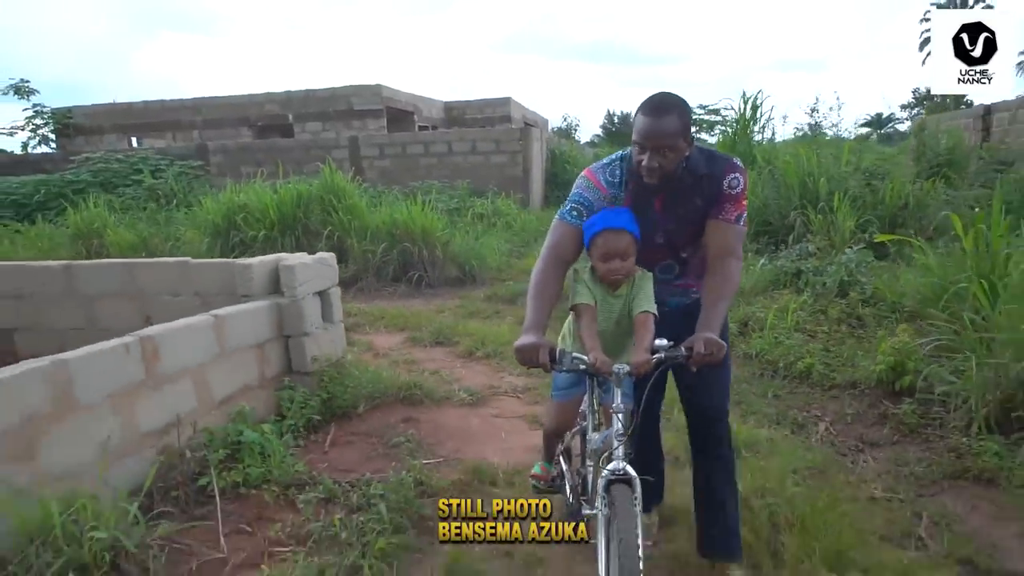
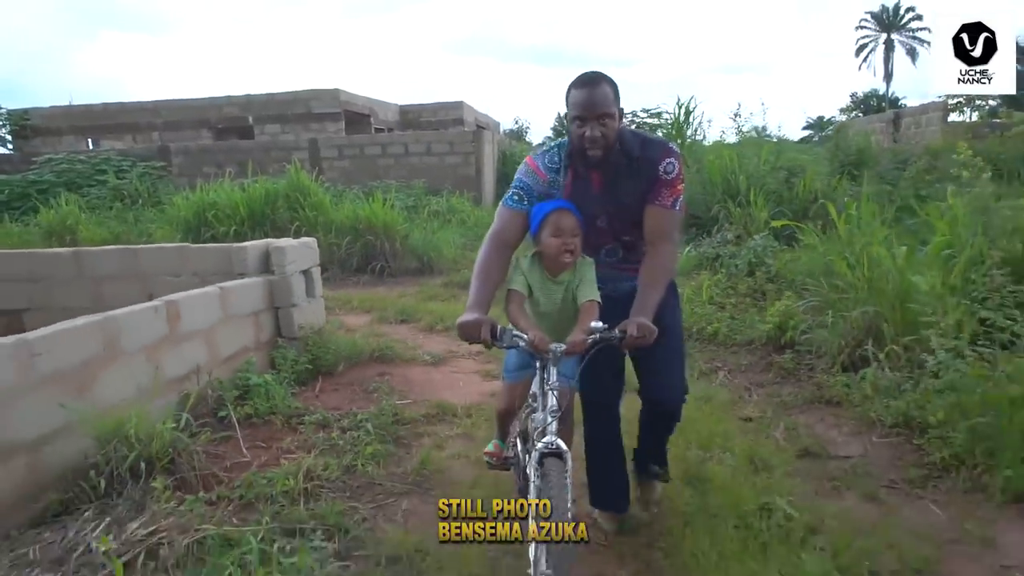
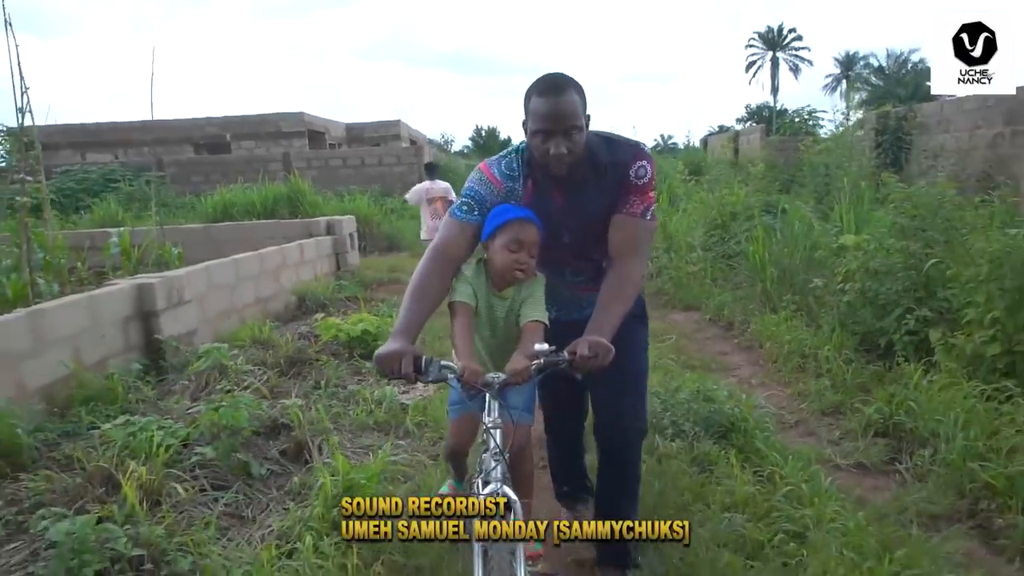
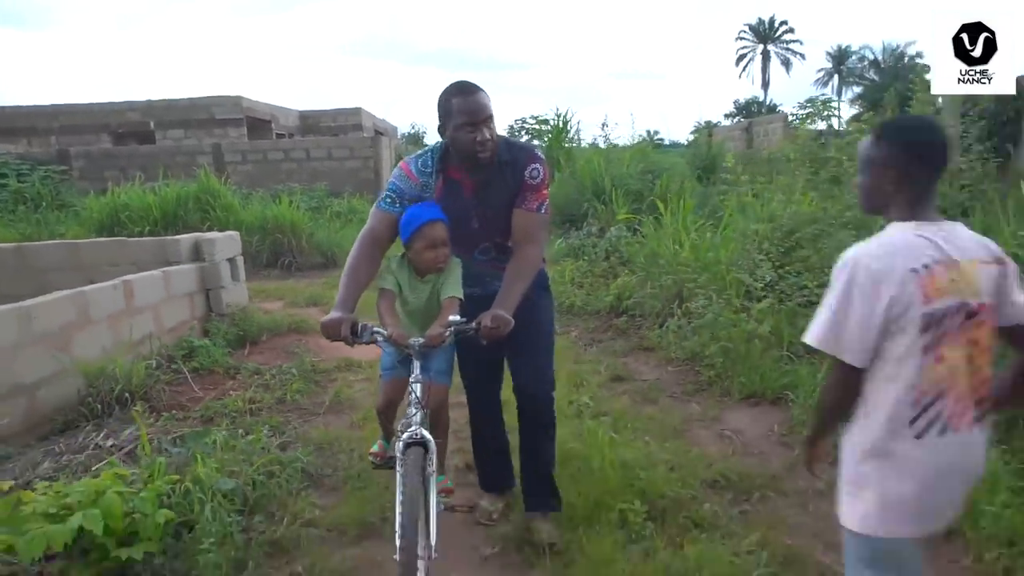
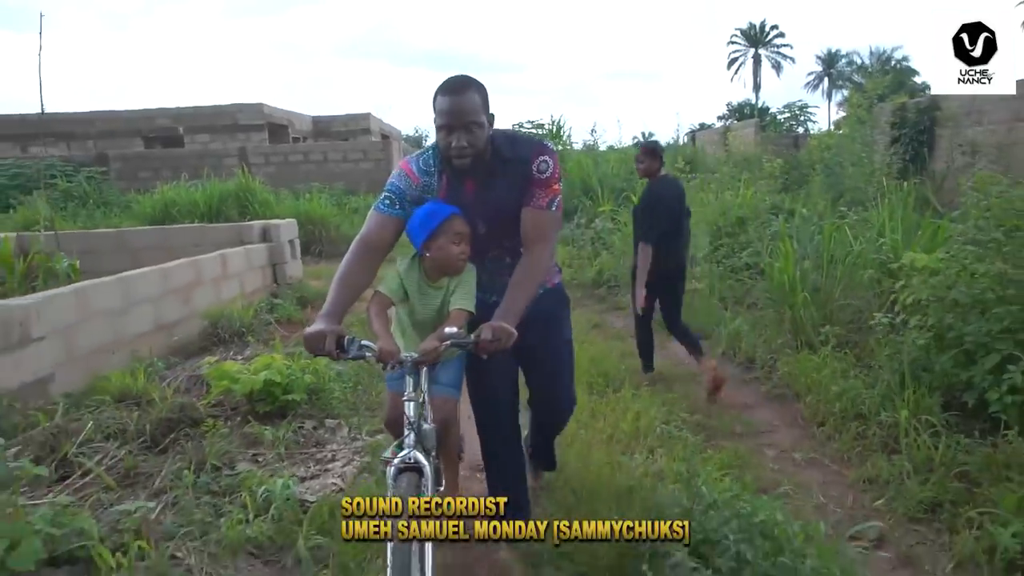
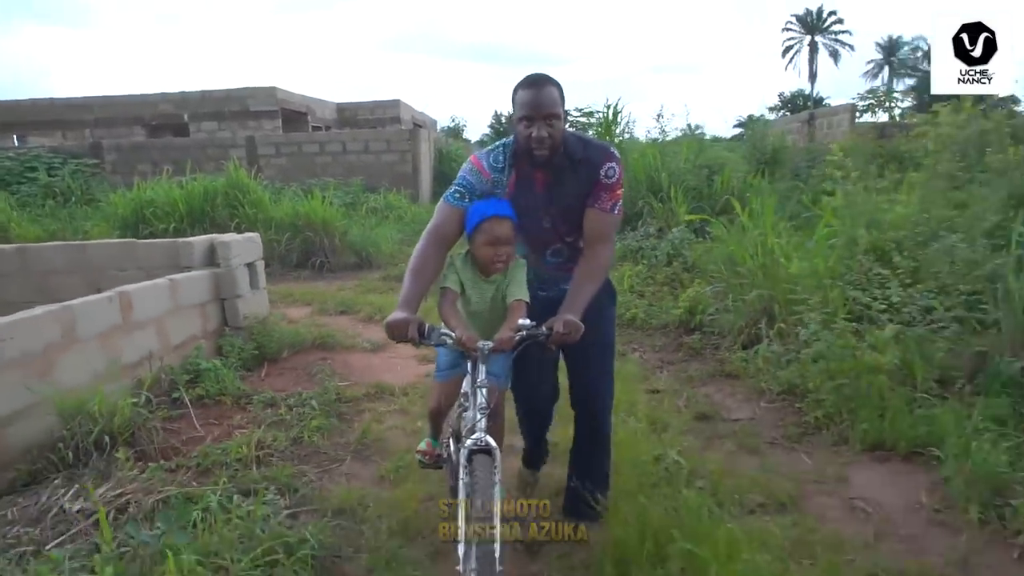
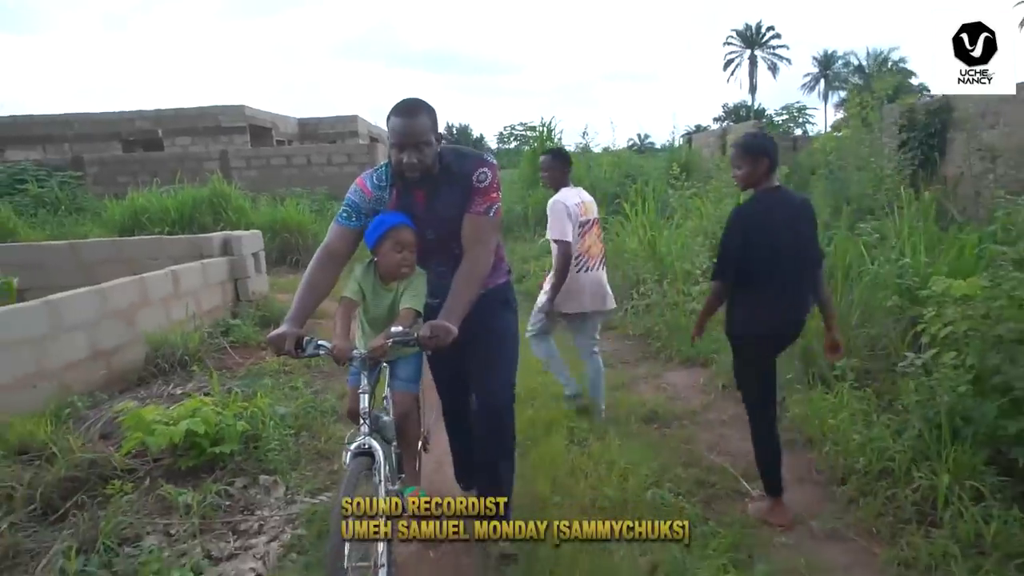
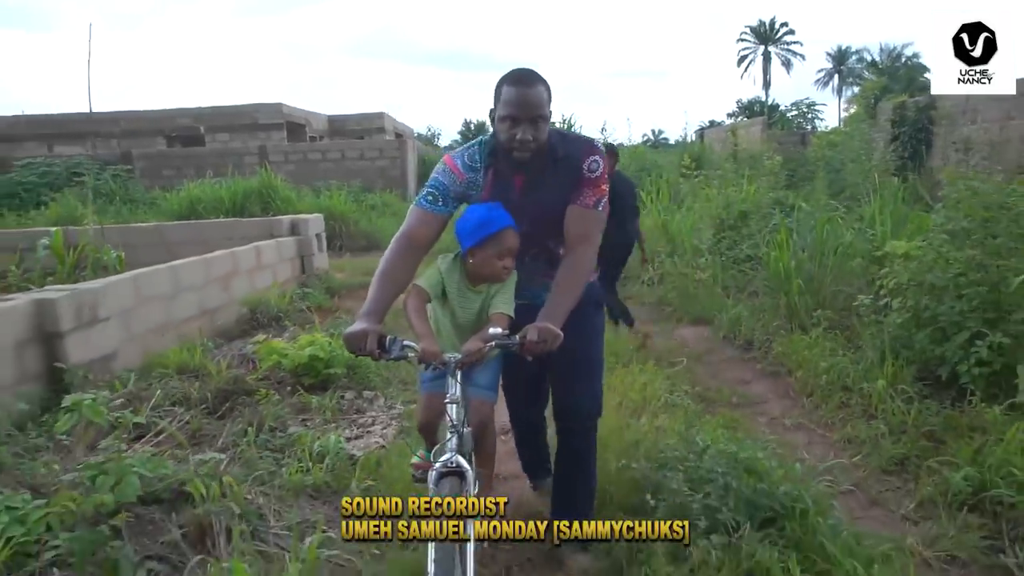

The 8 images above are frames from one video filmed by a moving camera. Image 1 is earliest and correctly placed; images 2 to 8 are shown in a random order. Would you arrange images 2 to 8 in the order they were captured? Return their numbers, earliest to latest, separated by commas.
2, 6, 4, 7, 5, 8, 3
